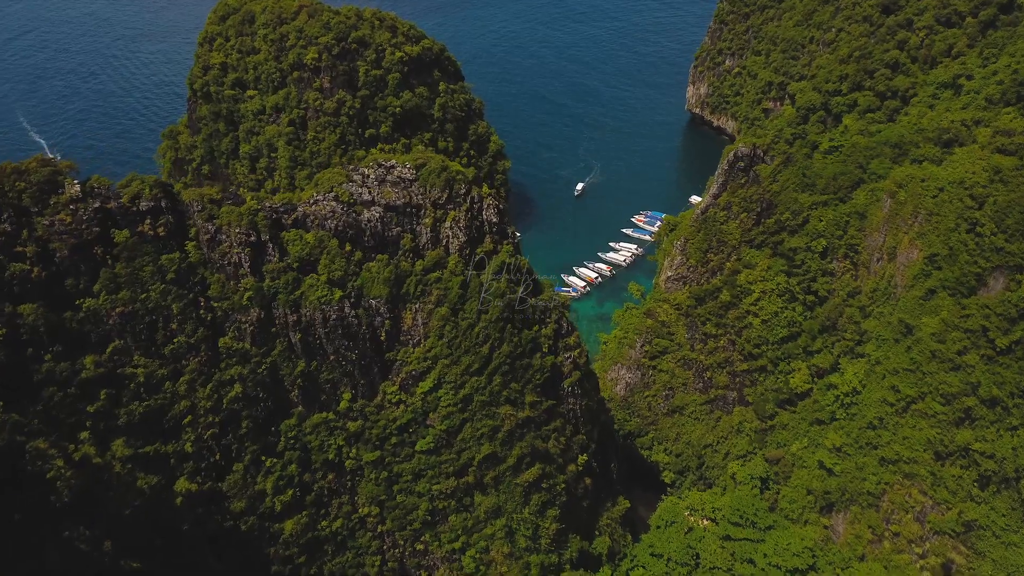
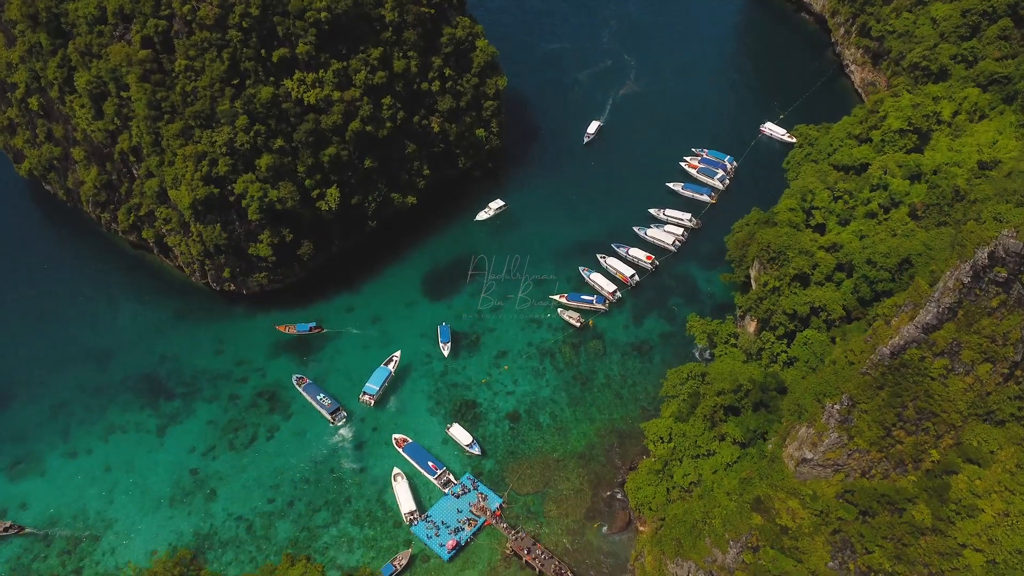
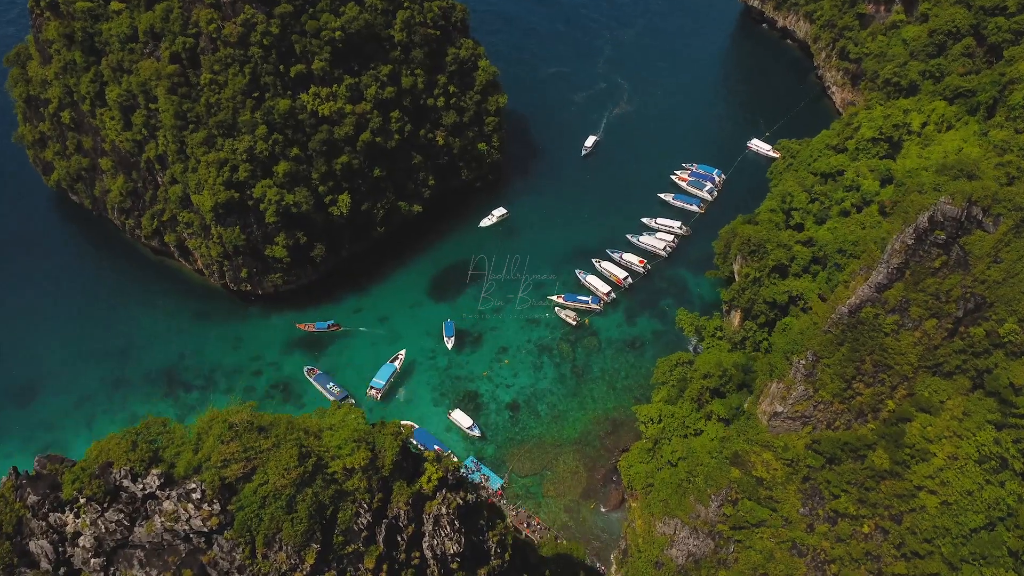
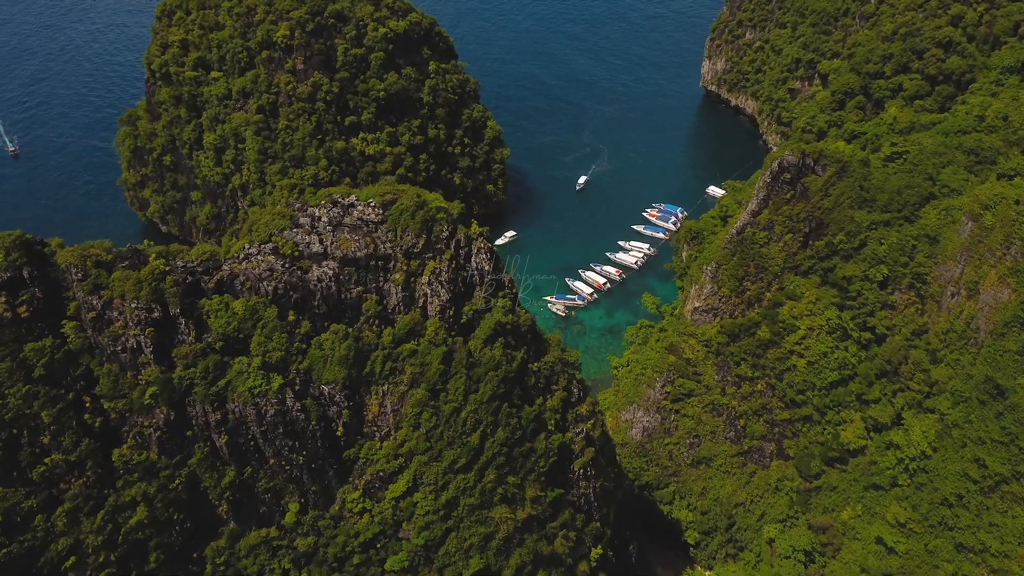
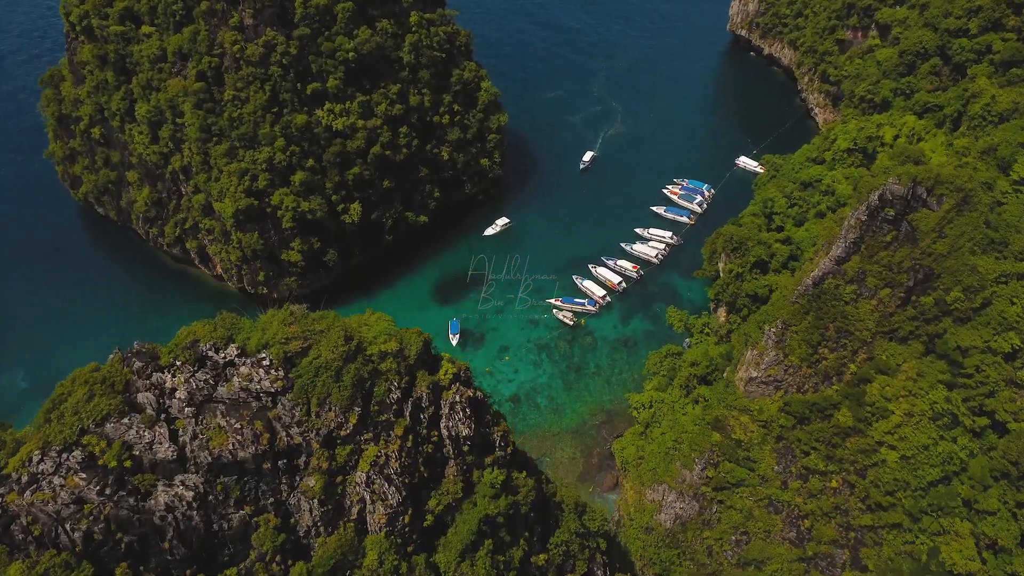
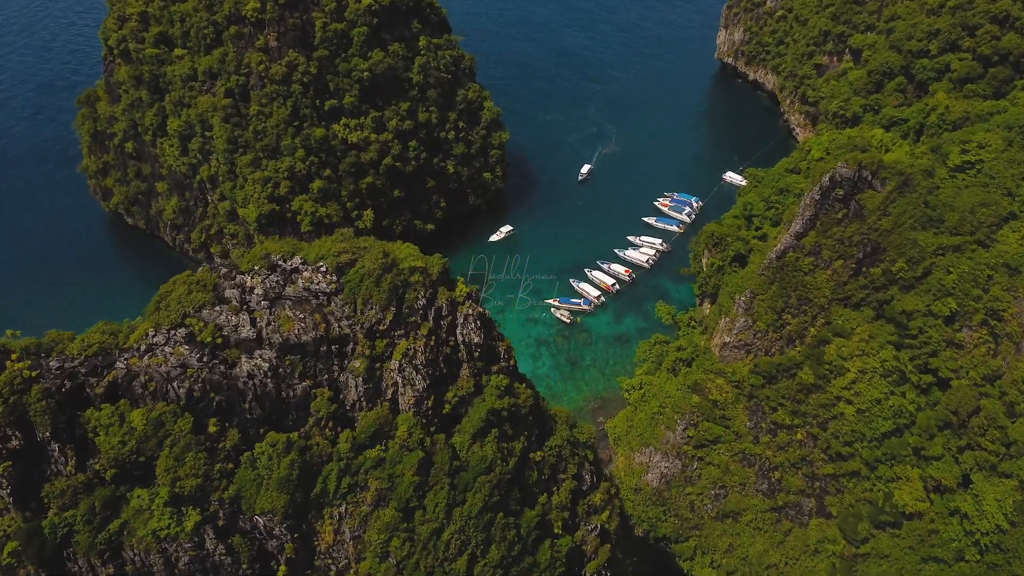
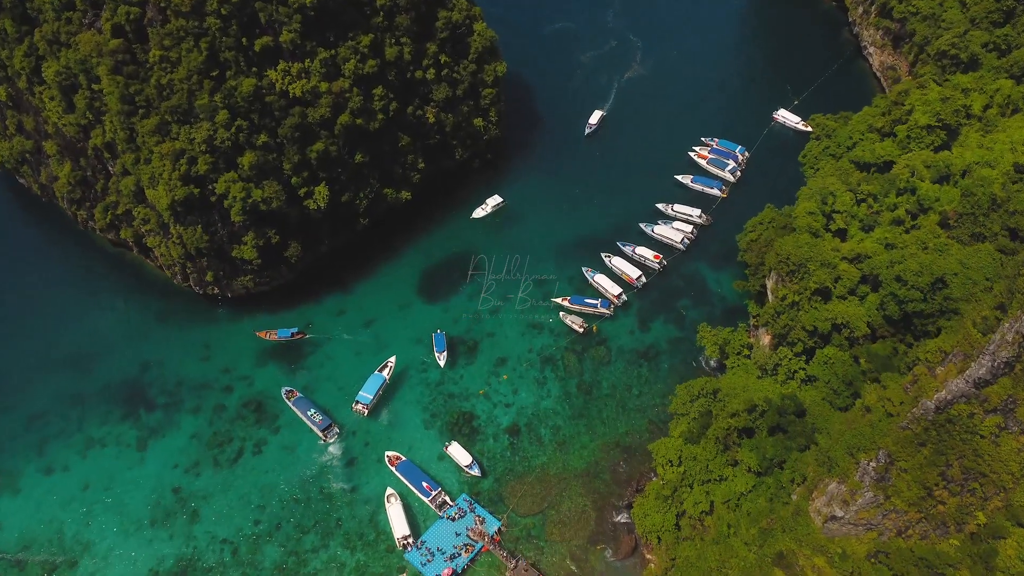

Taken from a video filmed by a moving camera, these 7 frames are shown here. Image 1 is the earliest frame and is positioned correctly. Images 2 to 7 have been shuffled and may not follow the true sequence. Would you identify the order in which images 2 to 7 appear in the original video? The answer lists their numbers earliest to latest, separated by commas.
4, 6, 5, 3, 2, 7
